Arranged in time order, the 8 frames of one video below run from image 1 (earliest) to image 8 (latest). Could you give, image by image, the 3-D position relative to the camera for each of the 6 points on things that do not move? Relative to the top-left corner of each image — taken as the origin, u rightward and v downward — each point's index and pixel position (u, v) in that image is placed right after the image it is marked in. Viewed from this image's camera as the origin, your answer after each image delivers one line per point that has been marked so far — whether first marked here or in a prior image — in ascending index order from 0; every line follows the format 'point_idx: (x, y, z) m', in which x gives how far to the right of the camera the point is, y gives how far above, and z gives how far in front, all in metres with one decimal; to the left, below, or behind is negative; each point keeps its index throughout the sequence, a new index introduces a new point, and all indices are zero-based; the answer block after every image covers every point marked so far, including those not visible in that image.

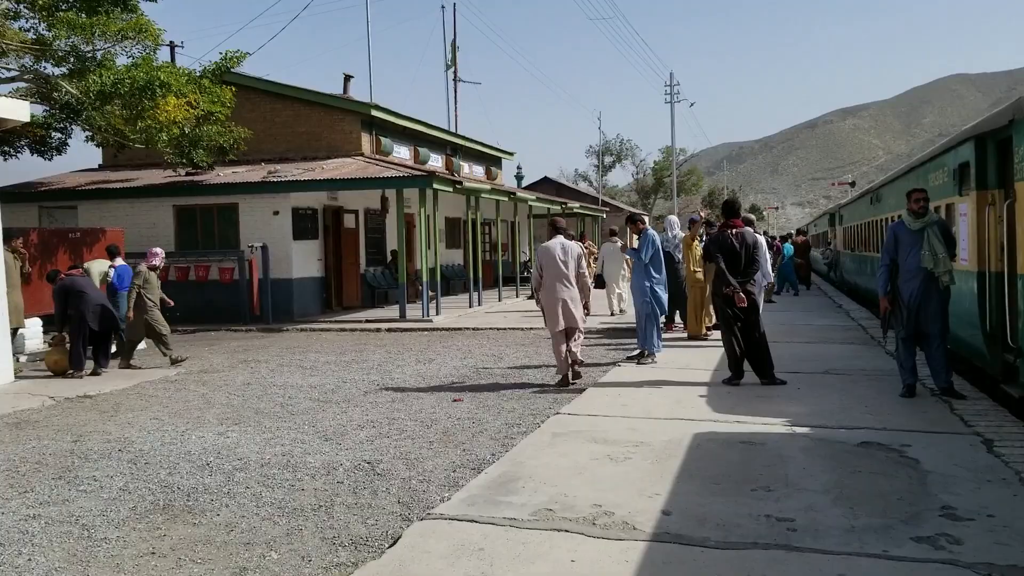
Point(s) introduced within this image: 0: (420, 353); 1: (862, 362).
0: (-1.2, -0.8, +12.8) m
1: (+3.9, -0.8, +10.5) m
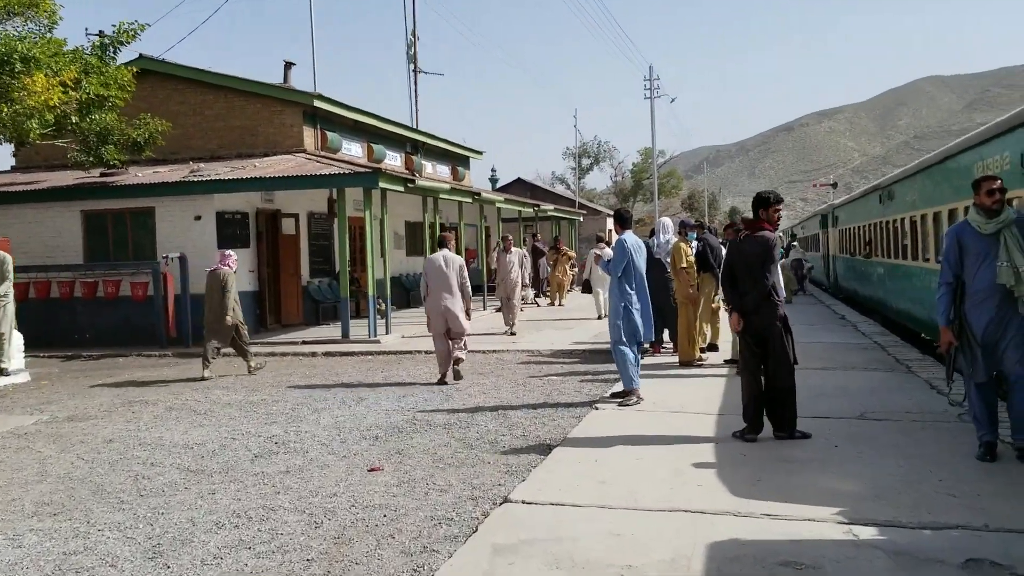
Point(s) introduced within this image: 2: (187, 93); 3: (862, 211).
0: (-1.7, -1.0, +10.4) m
1: (+3.4, -1.0, +8.3) m
2: (-6.4, +3.8, +18.6) m
3: (+7.1, +1.6, +19.2) m
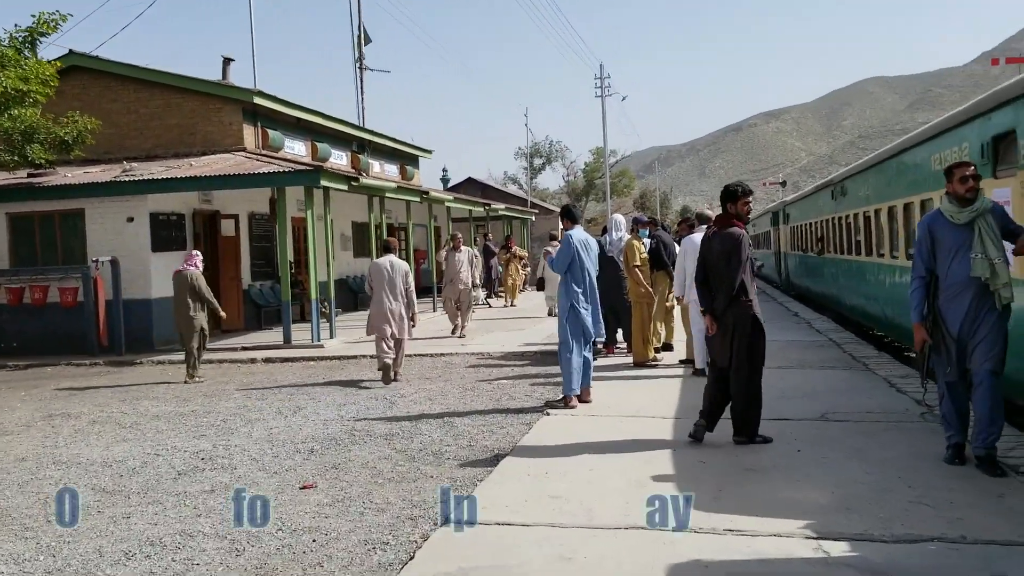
0: (-2.3, -1.1, +9.9) m
1: (+3.0, -0.9, +8.0) m
2: (-7.4, +3.7, +17.8) m
3: (+6.1, +1.6, +19.1) m
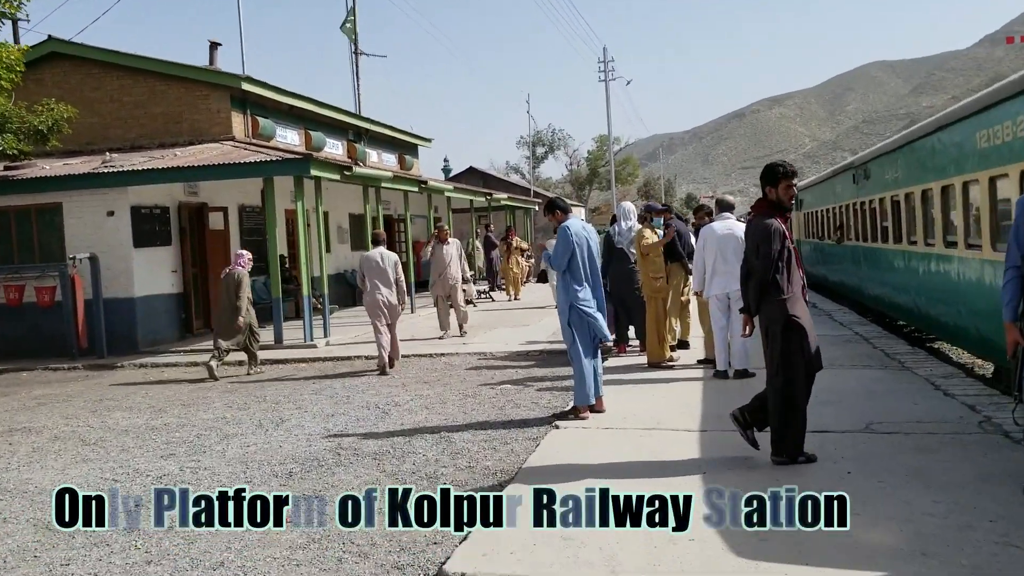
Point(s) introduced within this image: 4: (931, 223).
0: (-2.2, -1.1, +9.1) m
1: (+3.0, -0.9, +7.2) m
2: (-7.3, +3.8, +17.0) m
3: (+6.1, +1.8, +18.3) m
4: (+4.5, +0.7, +10.3) m
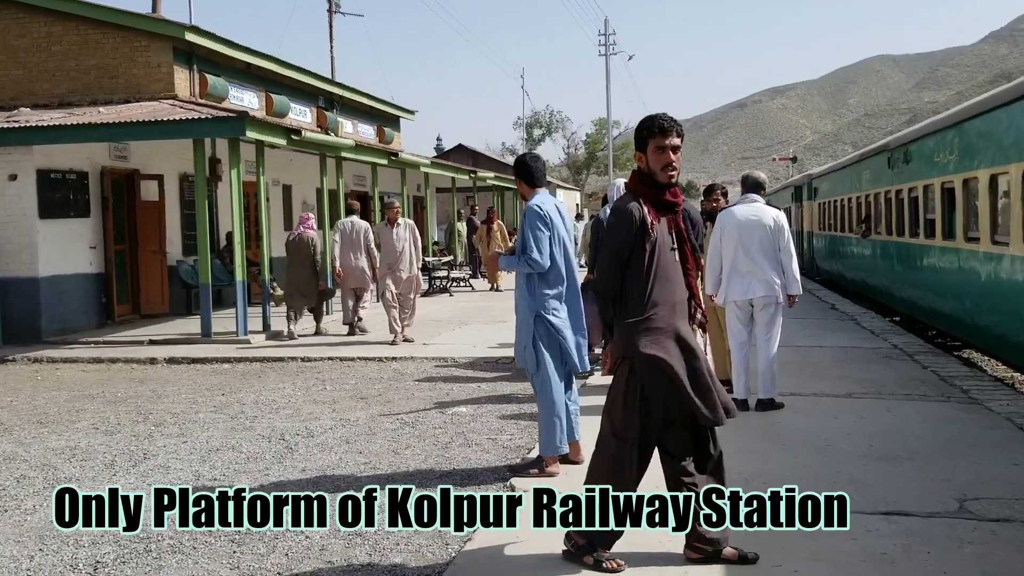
0: (-2.6, -1.0, +7.0) m
1: (+2.7, -1.0, +5.1) m
2: (-7.5, +4.1, +14.8) m
3: (+5.8, +1.9, +16.2) m
4: (+4.3, +0.6, +8.3) m
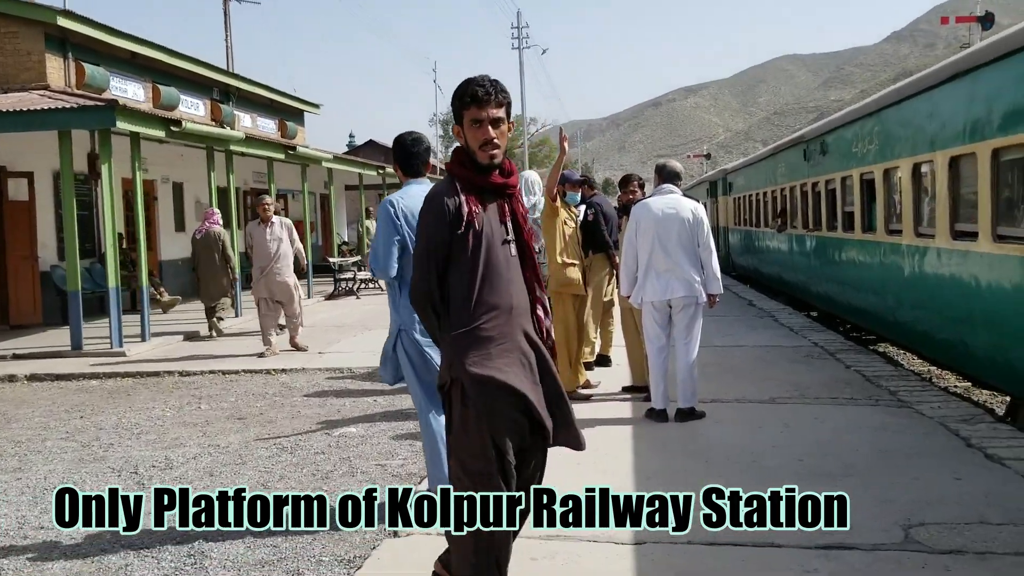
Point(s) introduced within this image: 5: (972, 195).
0: (-3.2, -1.0, +6.1) m
1: (+2.2, -1.0, +4.6) m
2: (-8.9, +4.0, +13.4) m
3: (+4.3, +1.9, +15.9) m
4: (+3.4, +0.7, +7.9) m
5: (+3.3, +0.7, +6.8) m
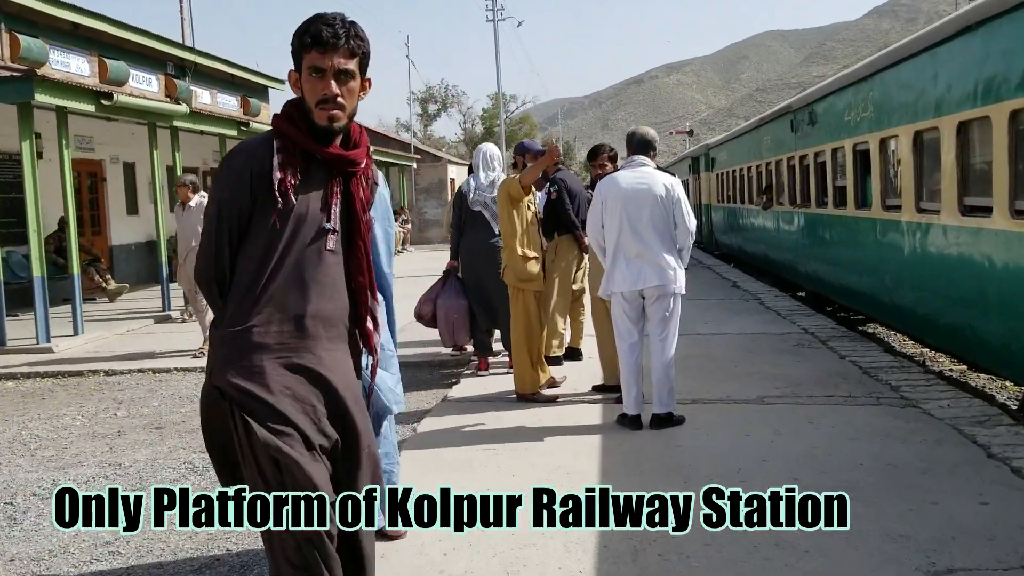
0: (-3.5, -1.0, +5.3) m
1: (+1.9, -0.9, +3.9) m
2: (-9.4, +4.1, +12.4) m
3: (+3.9, +2.3, +15.1) m
4: (+3.1, +0.8, +7.1) m
5: (+3.0, +0.8, +6.0) m
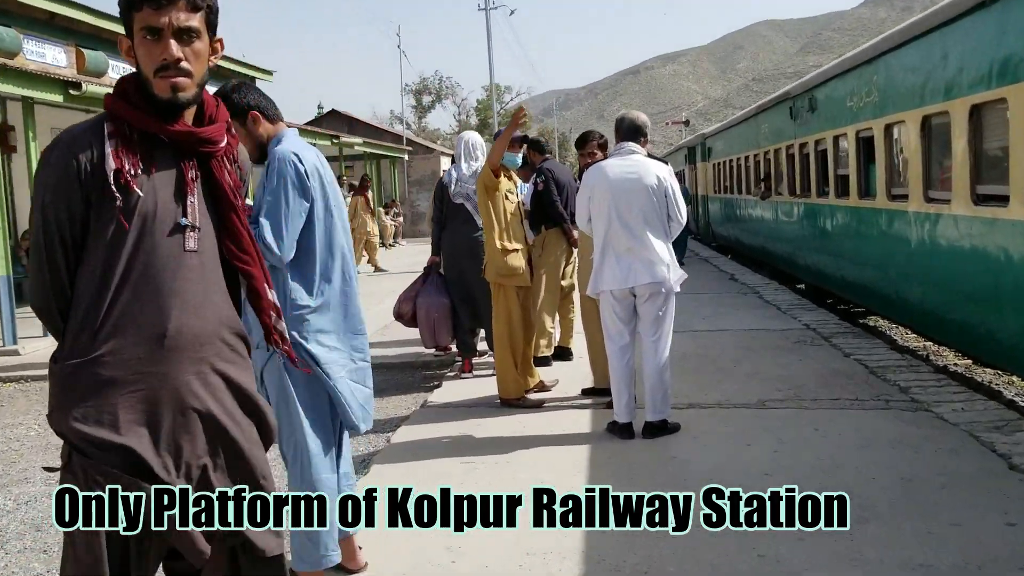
0: (-3.6, -1.0, +4.9) m
1: (+1.8, -0.9, +3.5) m
2: (-9.5, +4.1, +11.9) m
3: (+3.7, +2.4, +14.7) m
4: (+3.0, +0.9, +6.7) m
5: (+2.9, +0.8, +5.6) m
